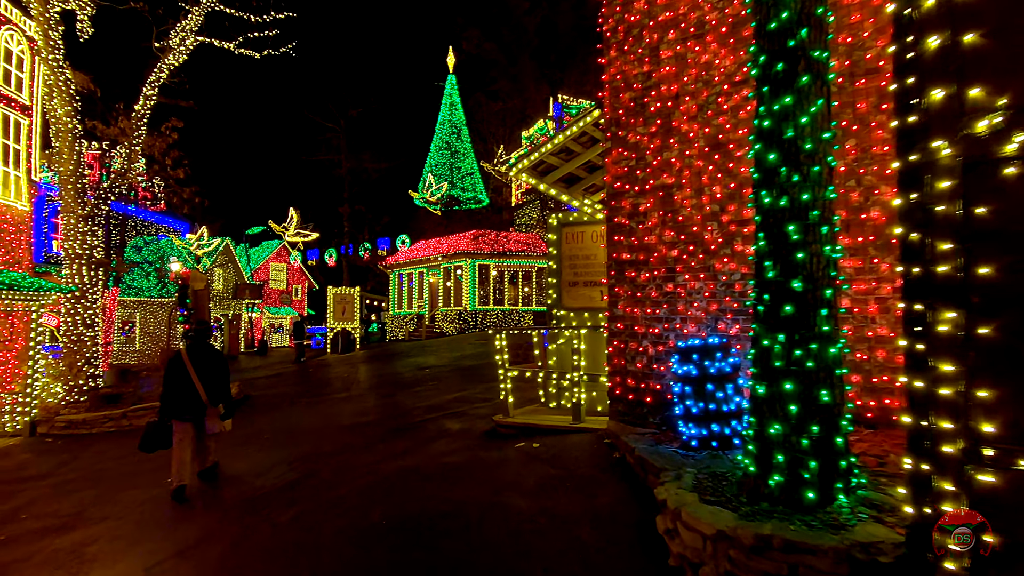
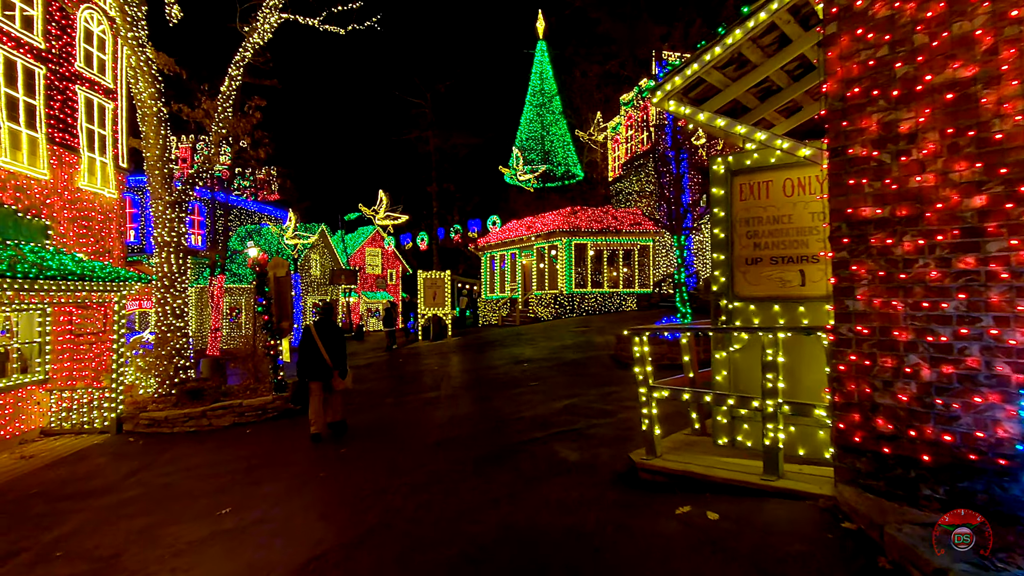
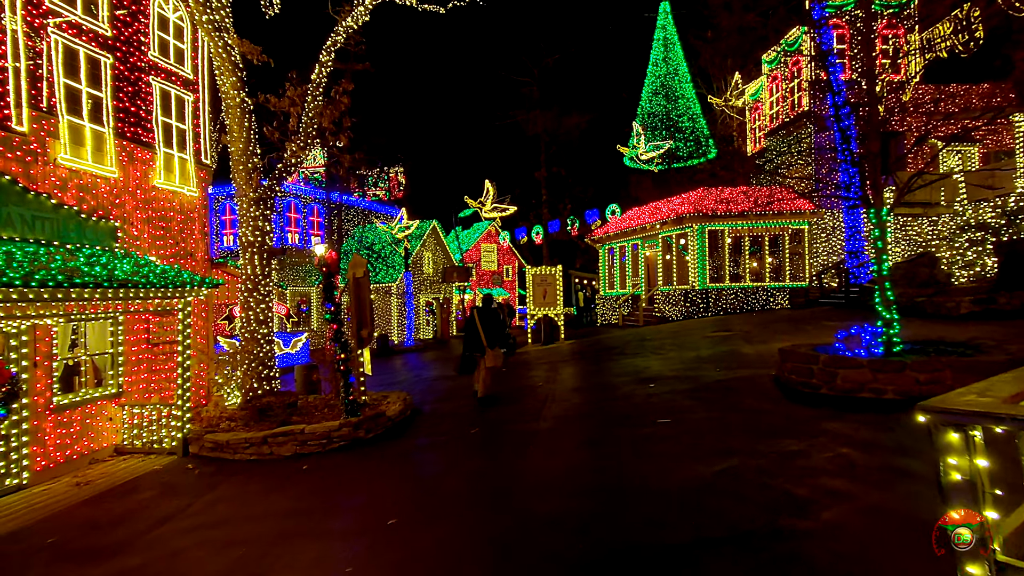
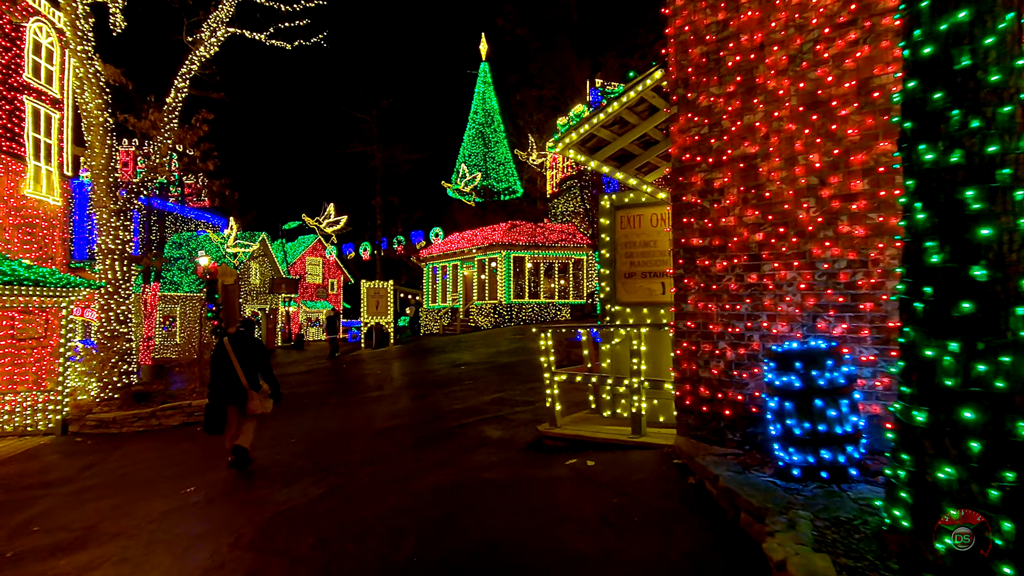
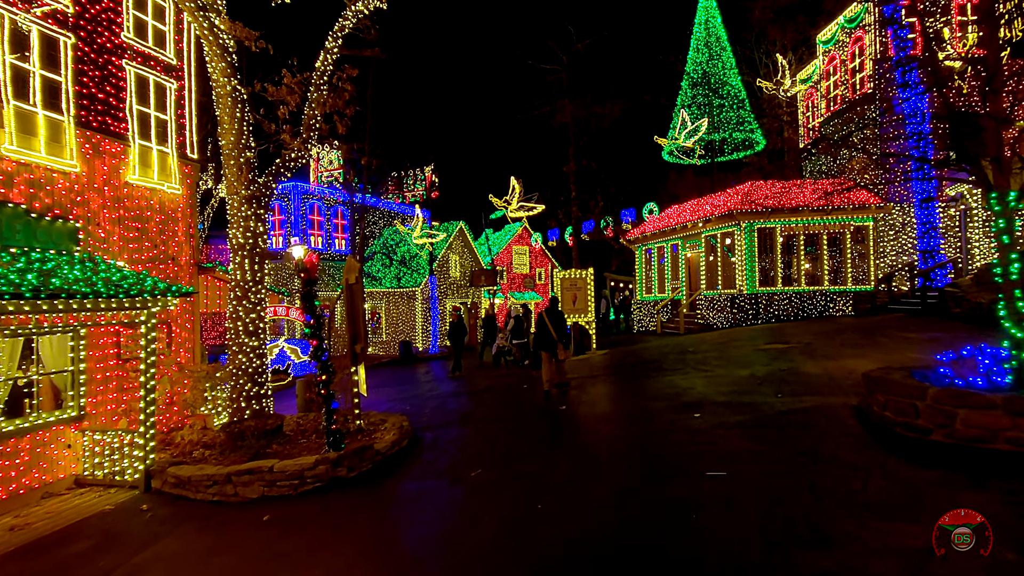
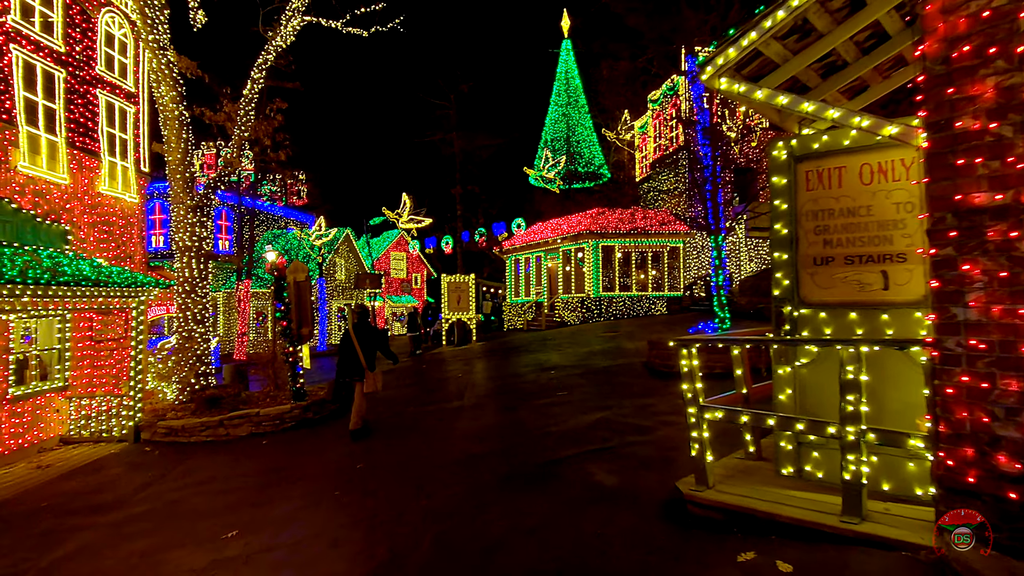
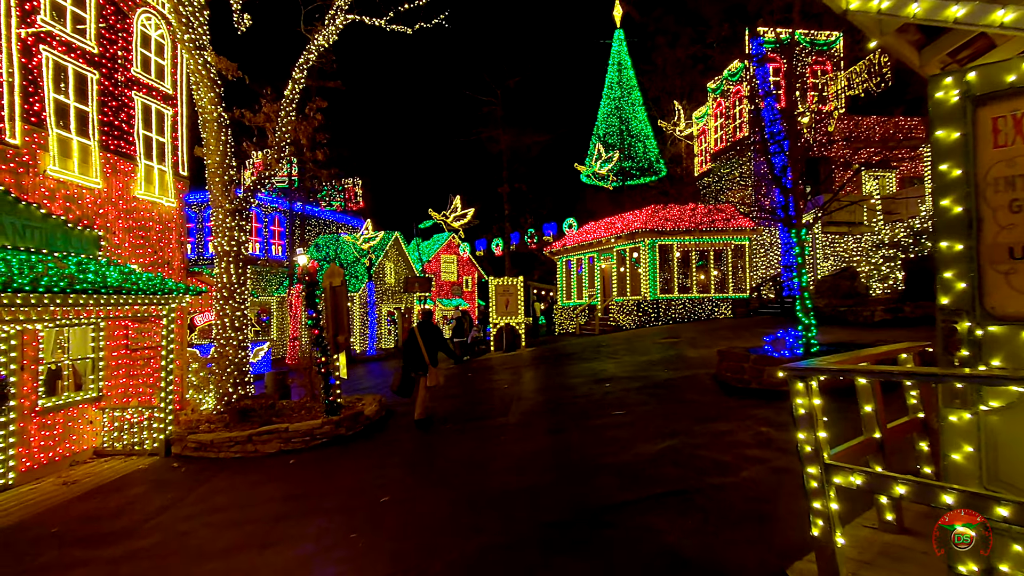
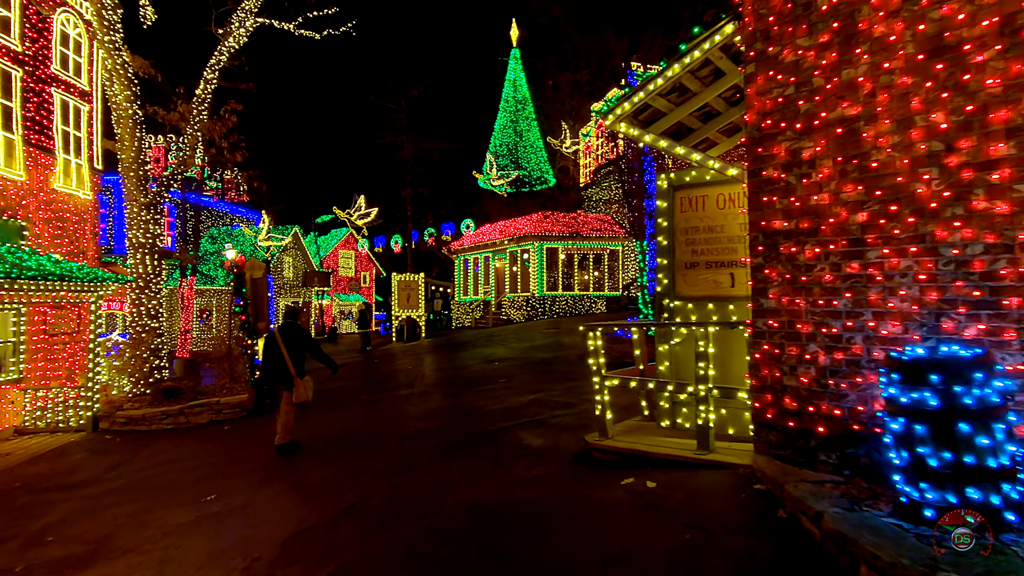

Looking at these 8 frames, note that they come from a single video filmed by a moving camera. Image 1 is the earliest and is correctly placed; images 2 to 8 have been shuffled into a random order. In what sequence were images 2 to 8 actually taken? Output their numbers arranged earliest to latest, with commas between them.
4, 8, 2, 6, 7, 3, 5
